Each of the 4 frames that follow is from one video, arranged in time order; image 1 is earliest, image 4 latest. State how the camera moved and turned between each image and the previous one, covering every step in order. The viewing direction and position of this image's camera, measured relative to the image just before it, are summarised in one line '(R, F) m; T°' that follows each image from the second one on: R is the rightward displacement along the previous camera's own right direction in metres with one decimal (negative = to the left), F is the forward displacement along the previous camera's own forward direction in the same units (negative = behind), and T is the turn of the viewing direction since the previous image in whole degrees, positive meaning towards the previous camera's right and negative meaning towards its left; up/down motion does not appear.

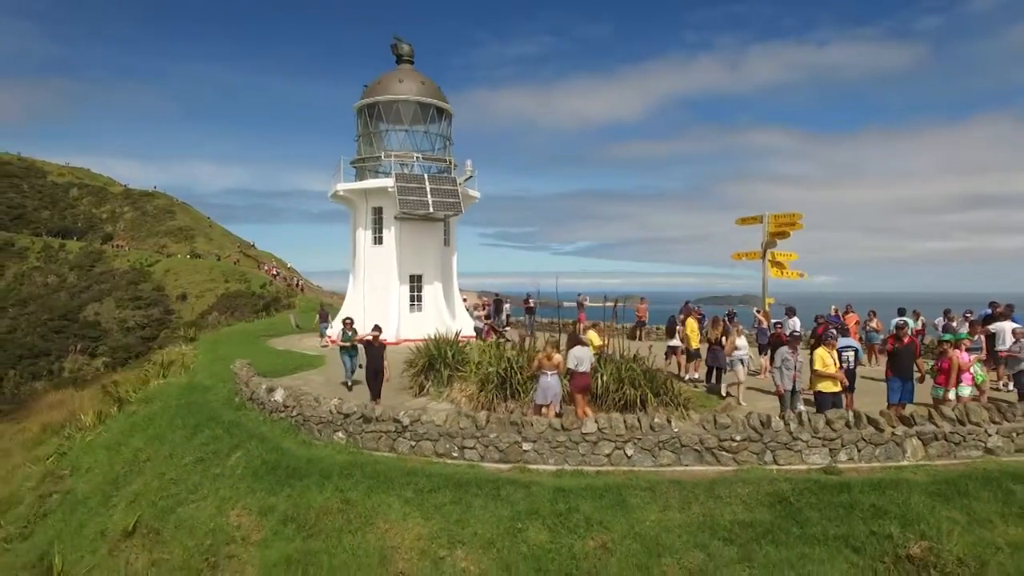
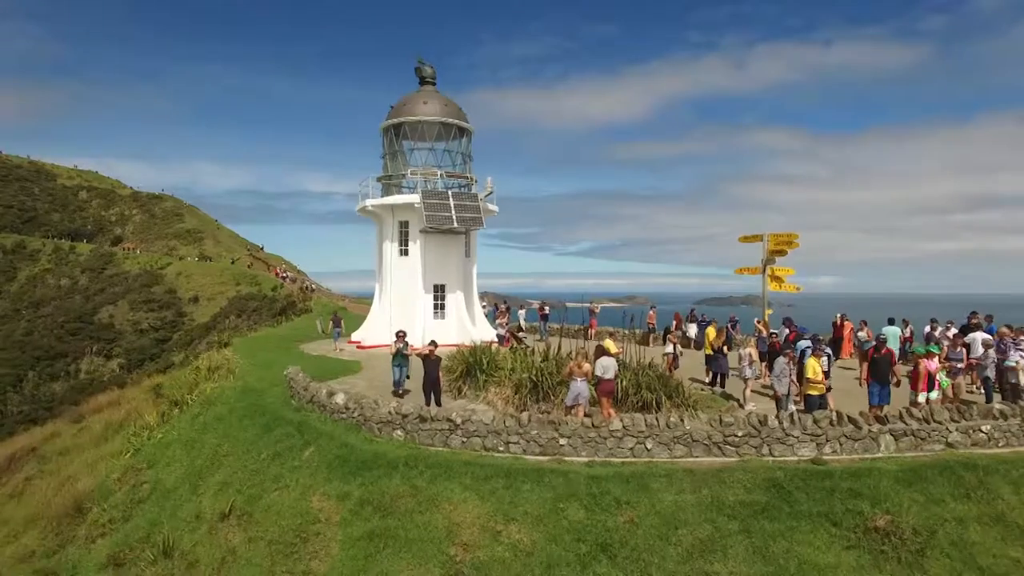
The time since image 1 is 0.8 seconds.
(-0.5, -1.4) m; 0°
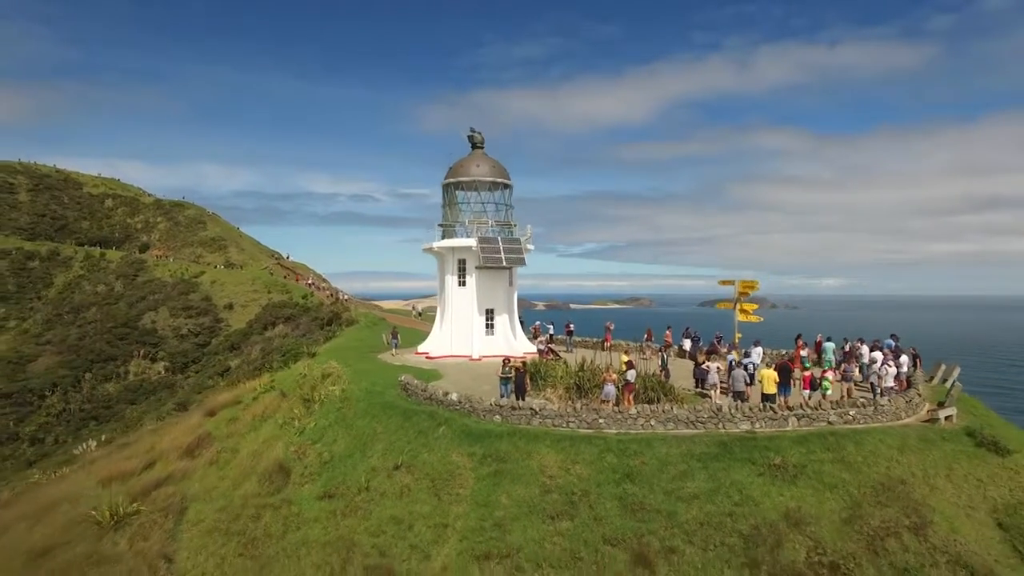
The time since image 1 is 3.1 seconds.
(-1.4, -6.0) m; 0°
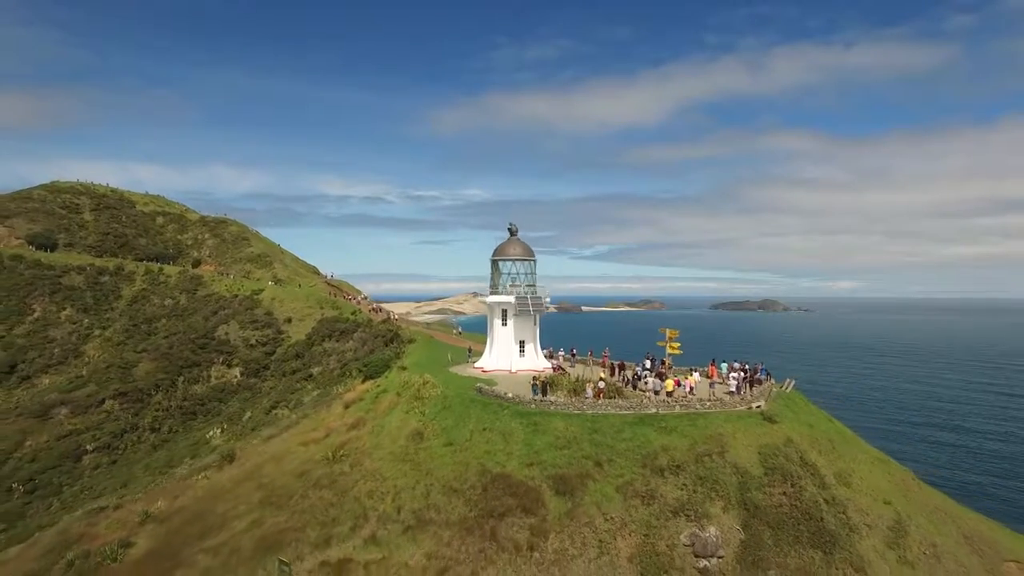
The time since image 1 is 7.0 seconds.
(-0.9, -15.5) m; -1°
